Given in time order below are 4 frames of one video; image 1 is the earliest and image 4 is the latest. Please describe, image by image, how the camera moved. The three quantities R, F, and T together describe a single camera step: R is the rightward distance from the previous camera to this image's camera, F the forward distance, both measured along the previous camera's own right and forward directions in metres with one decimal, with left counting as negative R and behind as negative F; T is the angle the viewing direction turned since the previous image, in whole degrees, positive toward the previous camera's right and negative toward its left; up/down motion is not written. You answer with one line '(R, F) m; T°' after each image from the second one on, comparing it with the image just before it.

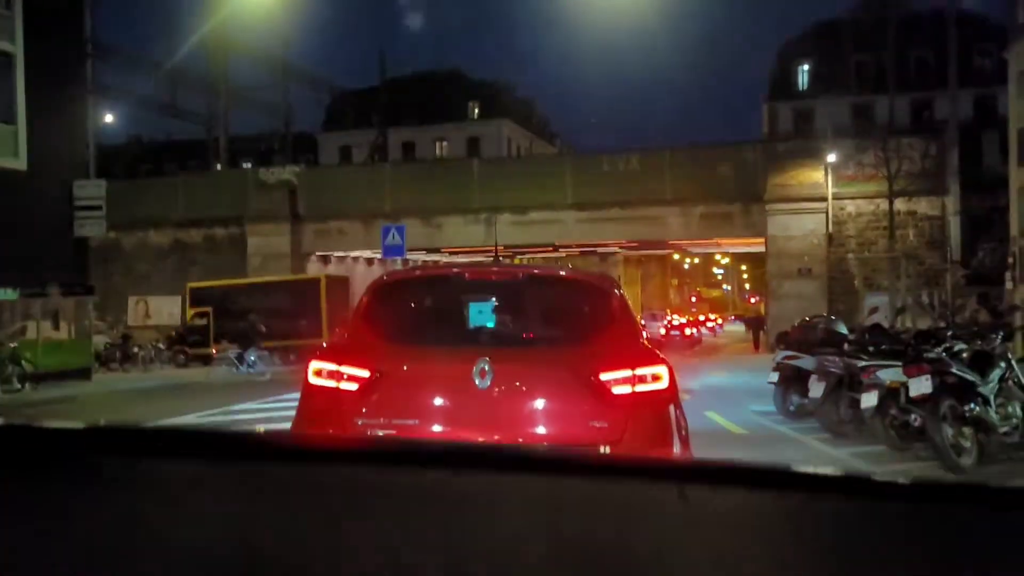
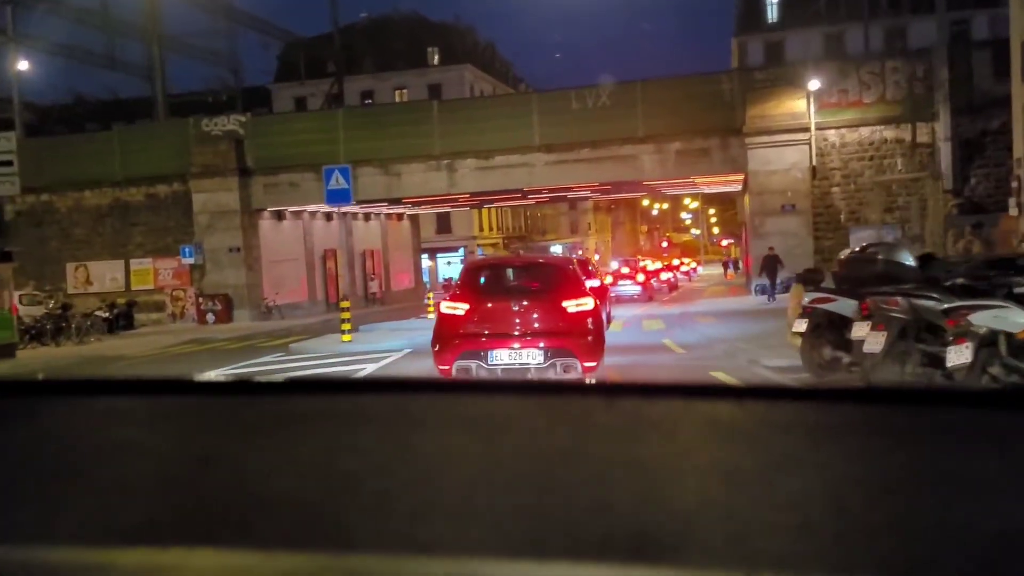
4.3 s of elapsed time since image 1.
(0.0, +2.1) m; +2°
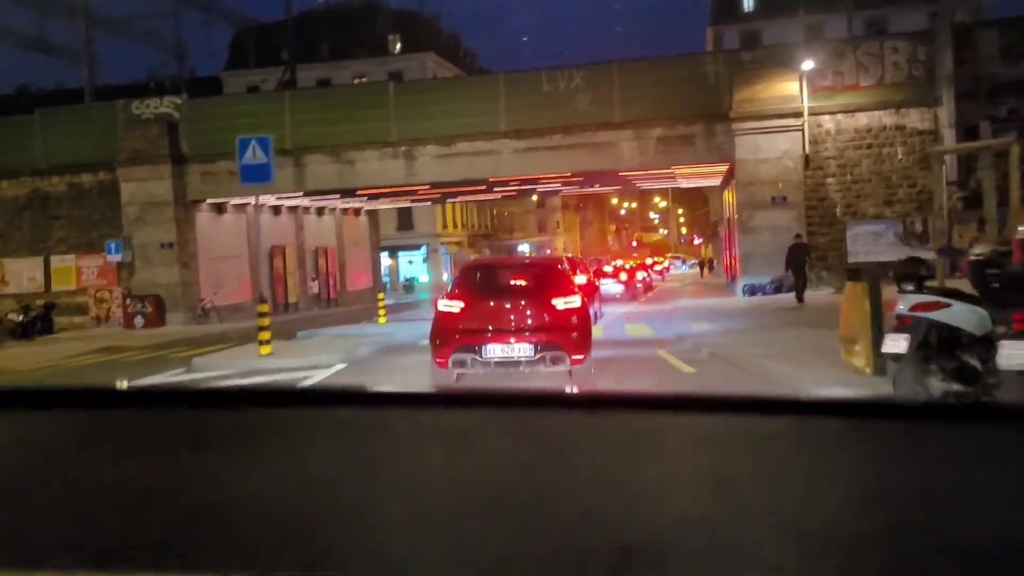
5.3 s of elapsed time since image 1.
(+0.1, +3.0) m; +2°
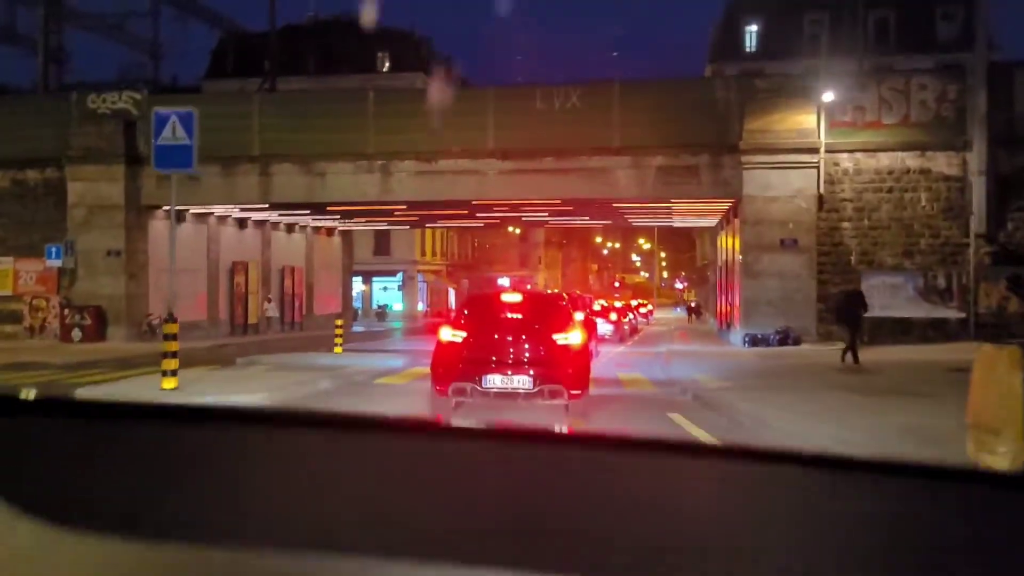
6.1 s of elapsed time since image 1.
(-0.1, +2.6) m; +1°
